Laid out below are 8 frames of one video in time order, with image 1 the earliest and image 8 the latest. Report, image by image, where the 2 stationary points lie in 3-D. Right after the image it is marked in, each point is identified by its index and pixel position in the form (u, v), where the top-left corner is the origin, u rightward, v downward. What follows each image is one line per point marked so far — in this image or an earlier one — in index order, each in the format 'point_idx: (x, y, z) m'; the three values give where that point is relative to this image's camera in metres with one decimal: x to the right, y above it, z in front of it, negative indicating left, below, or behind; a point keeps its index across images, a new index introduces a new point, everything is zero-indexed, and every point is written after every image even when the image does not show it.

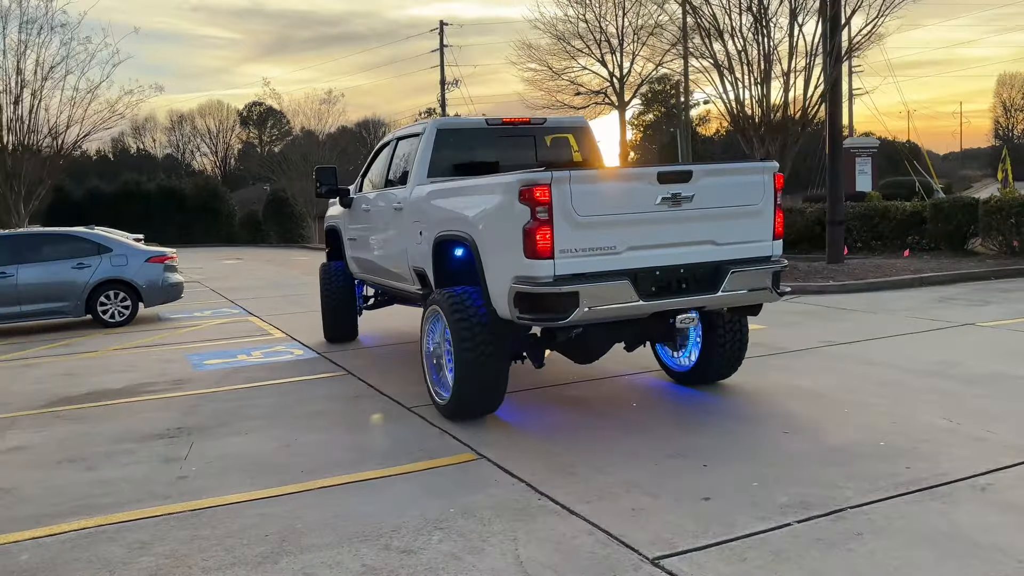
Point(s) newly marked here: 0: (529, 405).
0: (+0.1, -0.8, +5.8) m
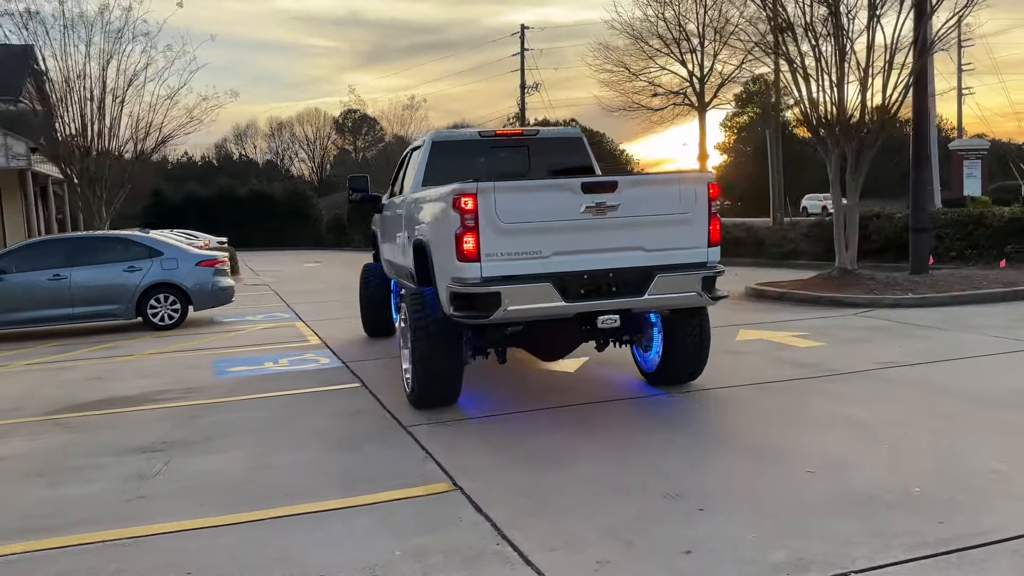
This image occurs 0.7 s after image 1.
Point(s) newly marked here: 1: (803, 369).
0: (+0.1, -0.9, +5.3) m
1: (+2.3, -0.6, +6.7) m
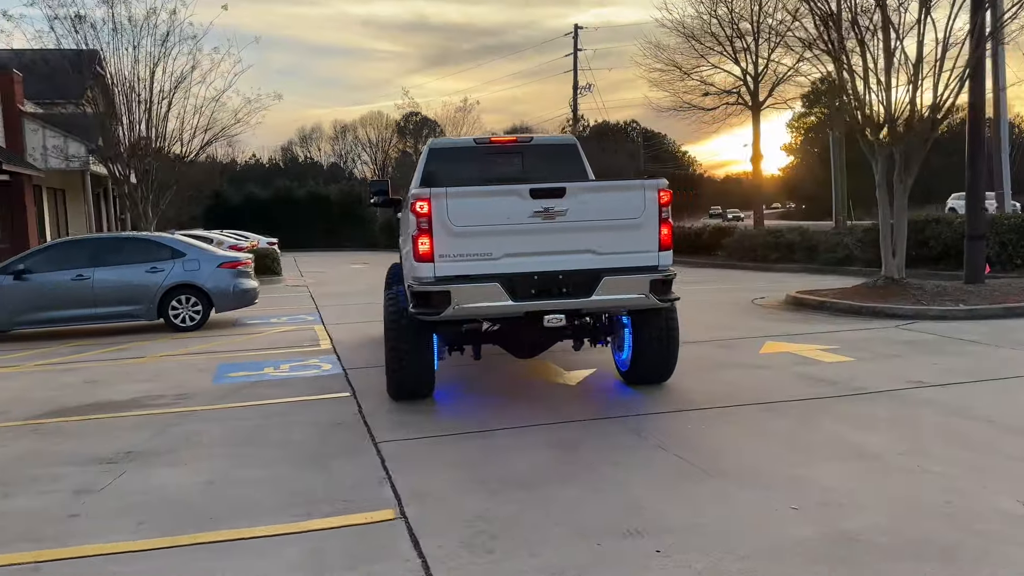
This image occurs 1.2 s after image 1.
0: (0.0, -0.9, +4.9) m
1: (+2.3, -0.7, +6.2) m
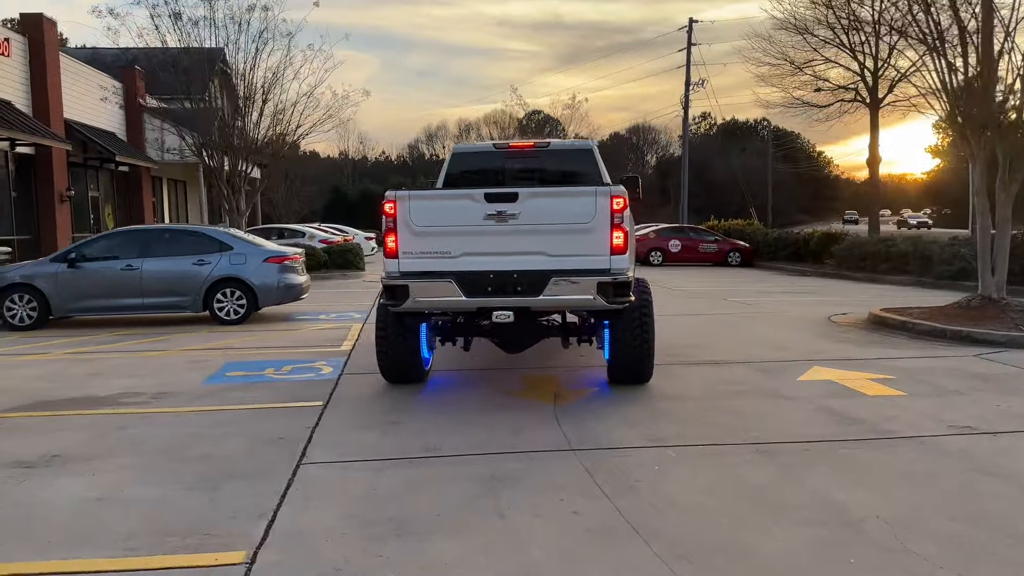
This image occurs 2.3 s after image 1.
0: (-0.3, -1.0, +4.4) m
1: (+2.1, -0.9, +5.3) m
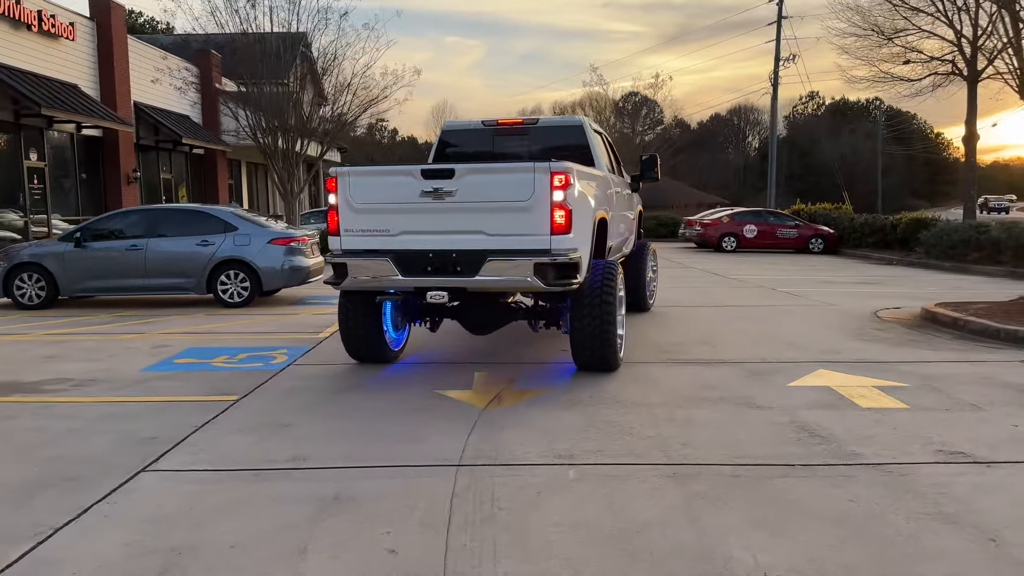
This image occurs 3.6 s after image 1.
0: (-1.0, -0.9, +3.8) m
1: (+1.5, -0.8, +4.4) m
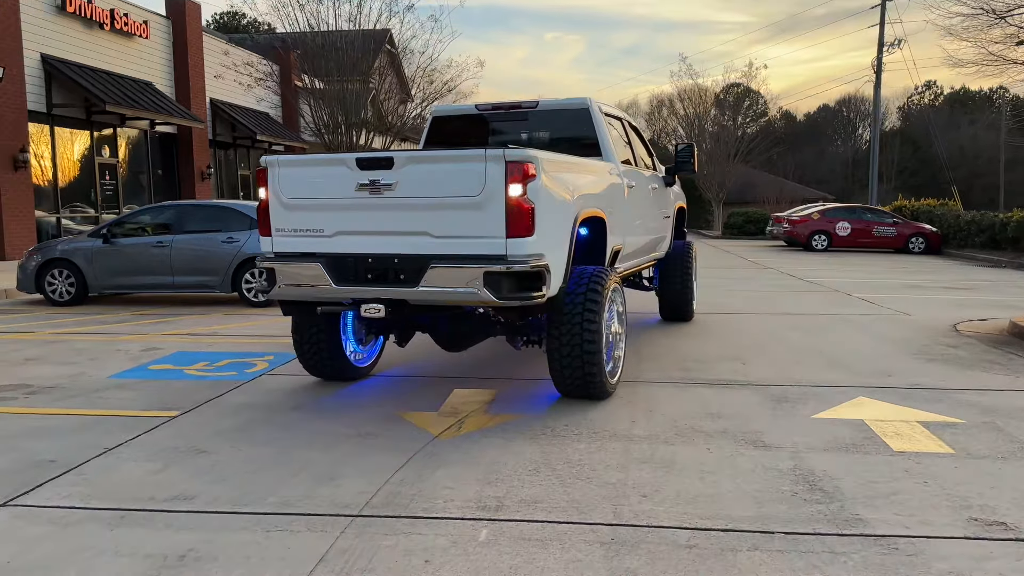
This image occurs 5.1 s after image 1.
0: (-1.4, -1.0, +3.2) m
1: (+1.2, -0.9, +3.5) m
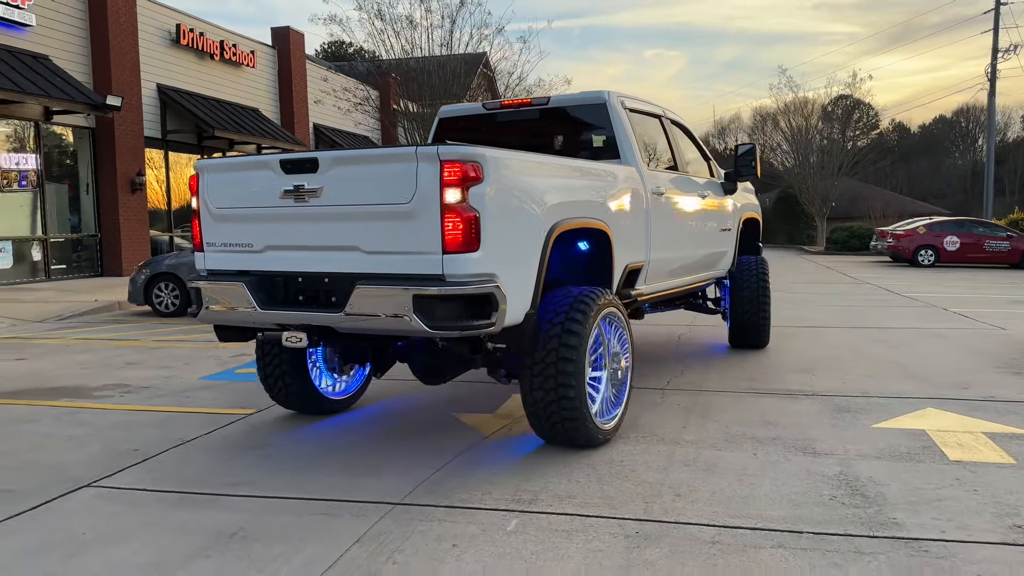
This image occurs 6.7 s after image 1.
0: (-1.3, -1.0, +3.5) m
1: (+1.3, -0.9, +3.5) m
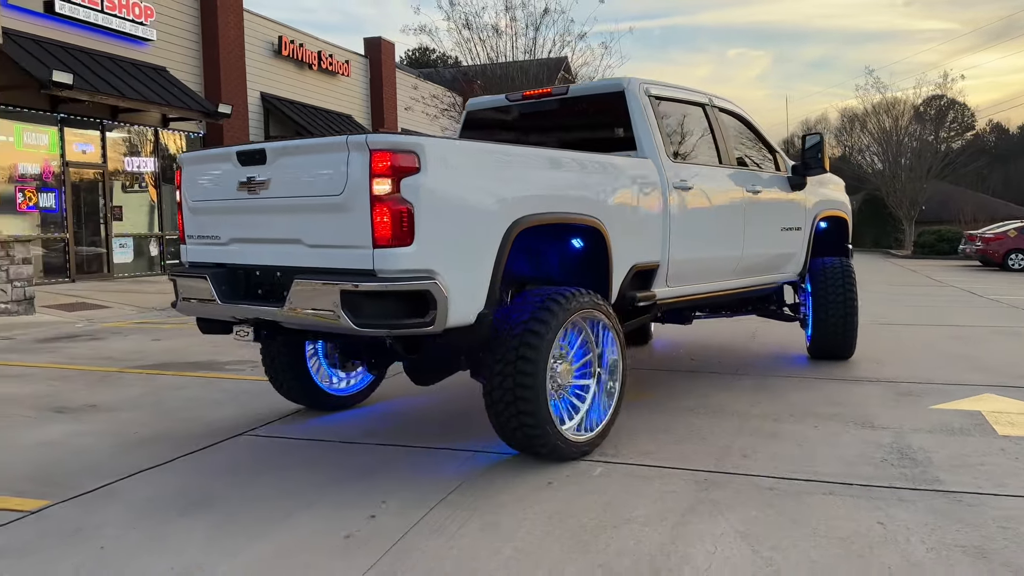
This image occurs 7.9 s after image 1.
0: (-0.8, -0.9, +4.2) m
1: (+1.7, -0.8, +3.9) m
